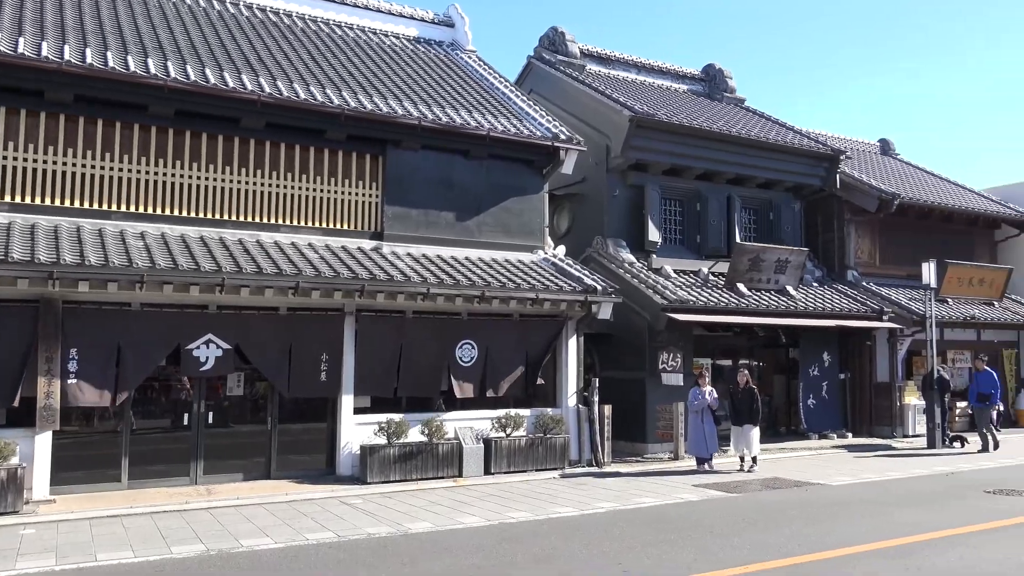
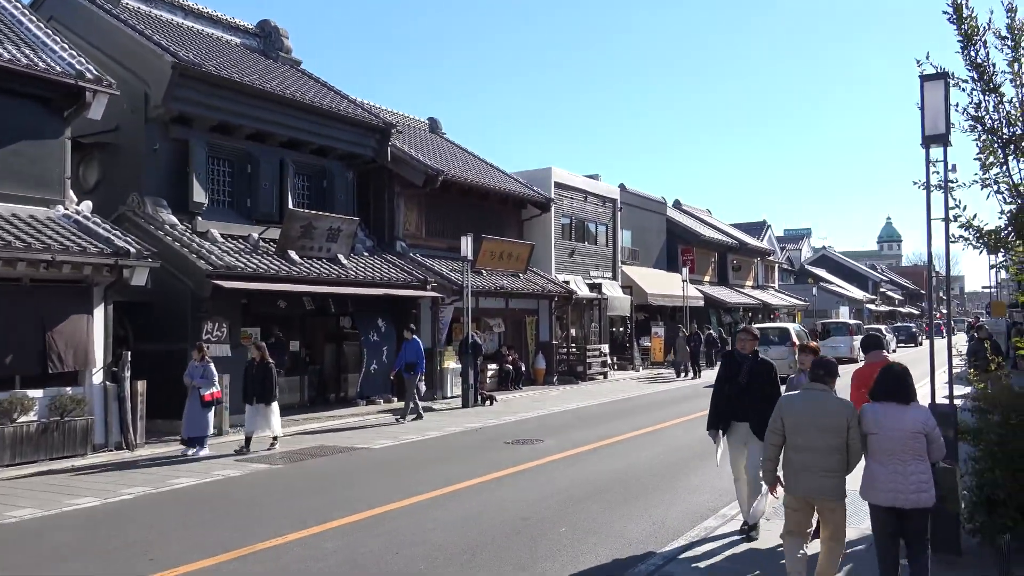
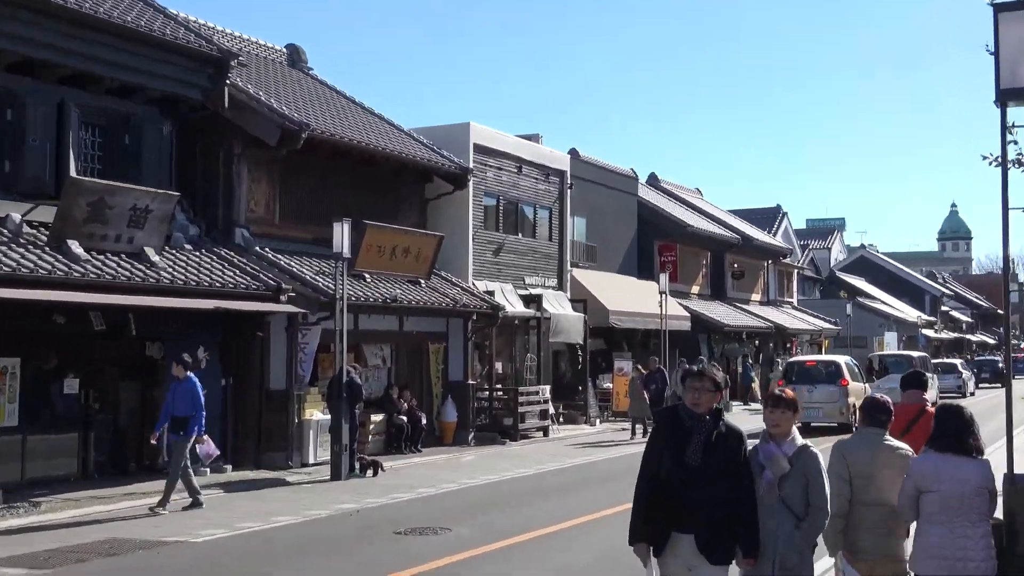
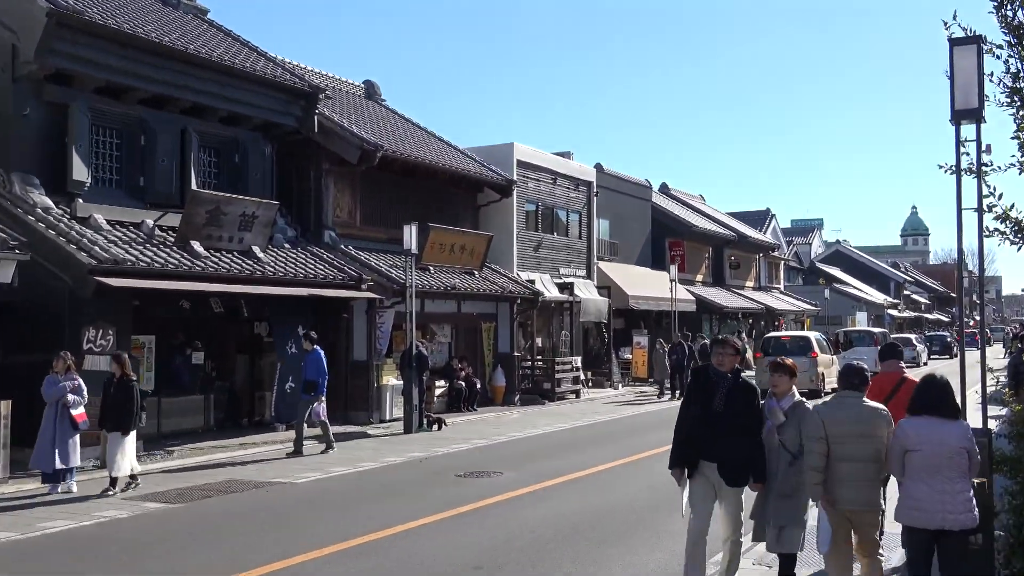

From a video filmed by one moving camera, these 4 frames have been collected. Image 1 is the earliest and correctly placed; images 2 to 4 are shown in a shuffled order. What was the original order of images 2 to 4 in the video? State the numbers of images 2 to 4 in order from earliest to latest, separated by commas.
2, 4, 3
